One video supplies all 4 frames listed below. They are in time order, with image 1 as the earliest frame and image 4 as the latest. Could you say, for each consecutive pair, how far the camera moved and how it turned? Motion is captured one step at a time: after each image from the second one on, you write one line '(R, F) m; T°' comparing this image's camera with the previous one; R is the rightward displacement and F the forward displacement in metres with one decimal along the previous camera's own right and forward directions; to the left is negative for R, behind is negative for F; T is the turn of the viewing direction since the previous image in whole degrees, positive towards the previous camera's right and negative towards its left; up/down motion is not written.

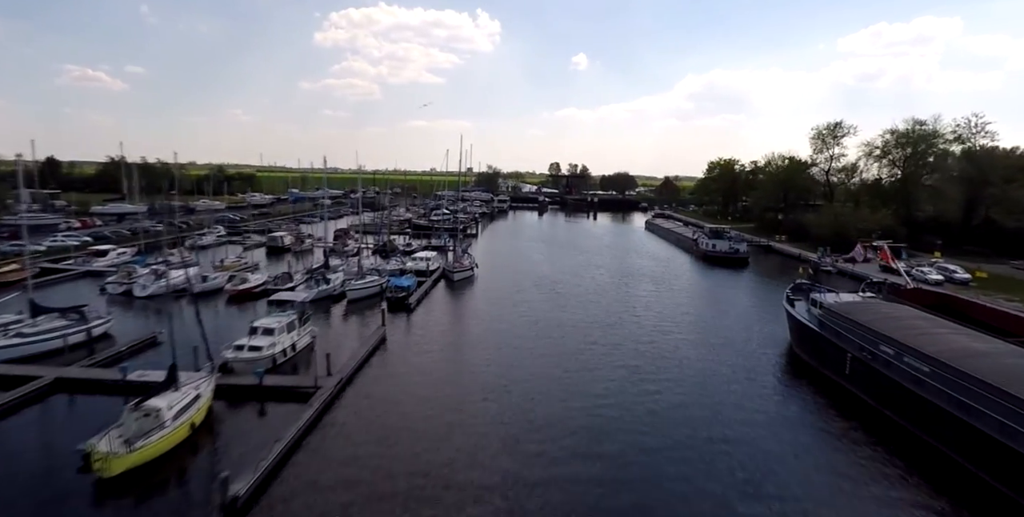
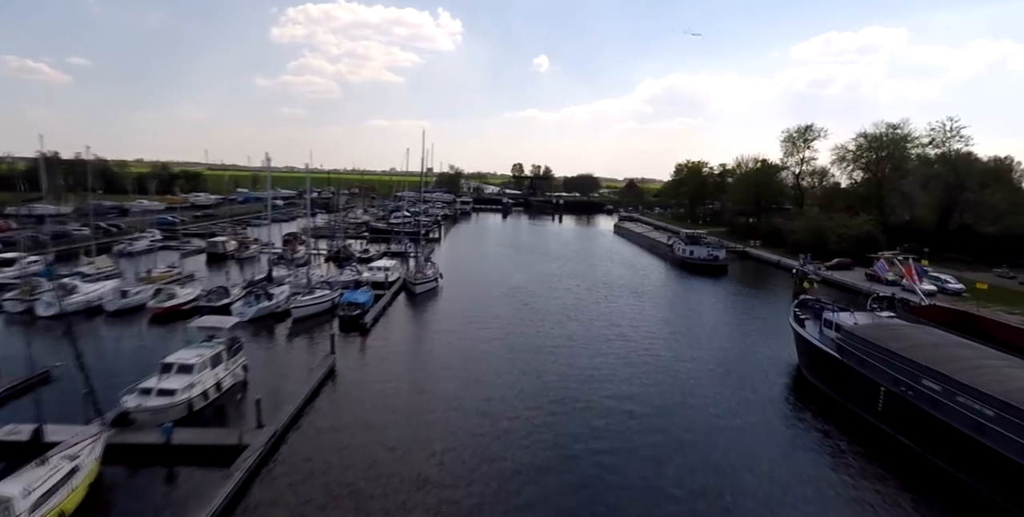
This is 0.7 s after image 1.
(-0.5, +3.4) m; +4°
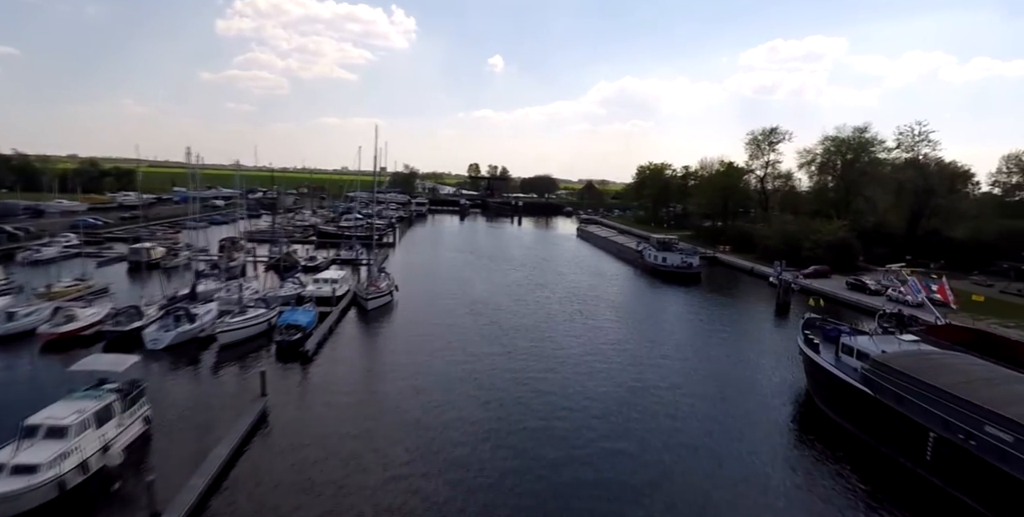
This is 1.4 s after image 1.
(-0.6, +3.4) m; +5°
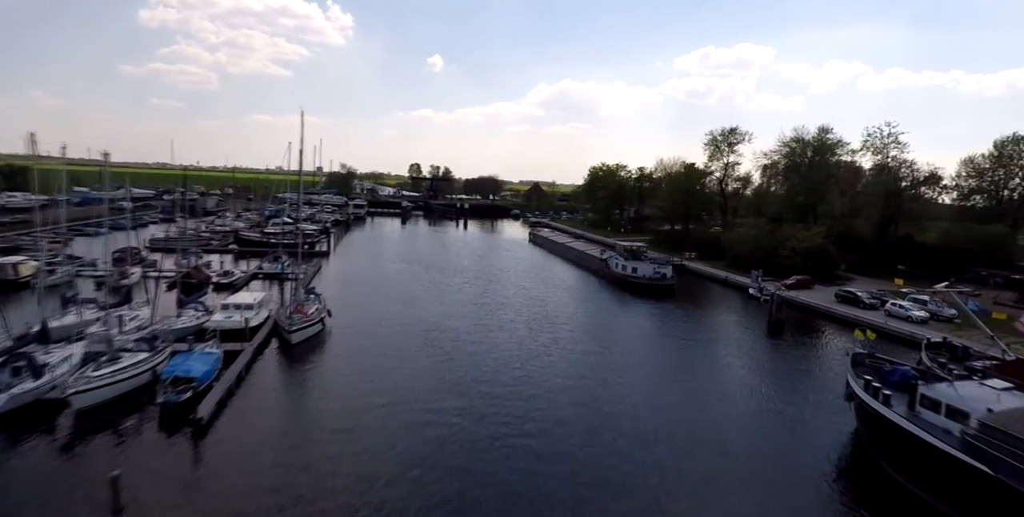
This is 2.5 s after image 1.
(-1.0, +5.1) m; +7°
